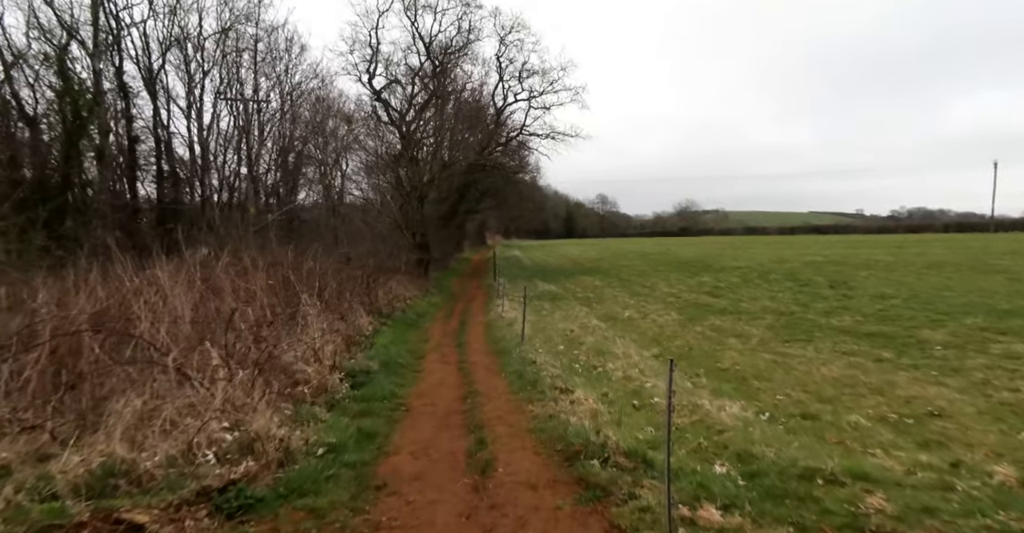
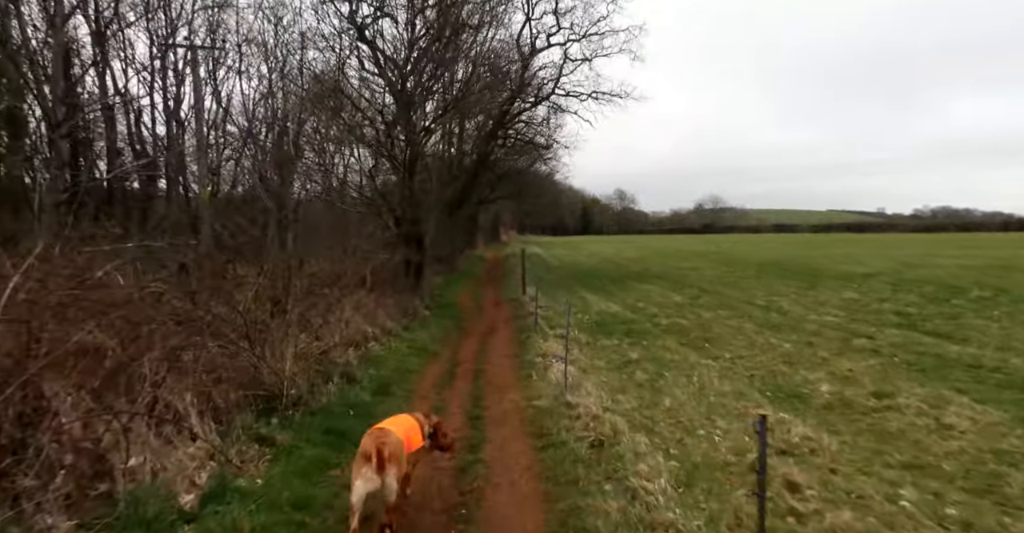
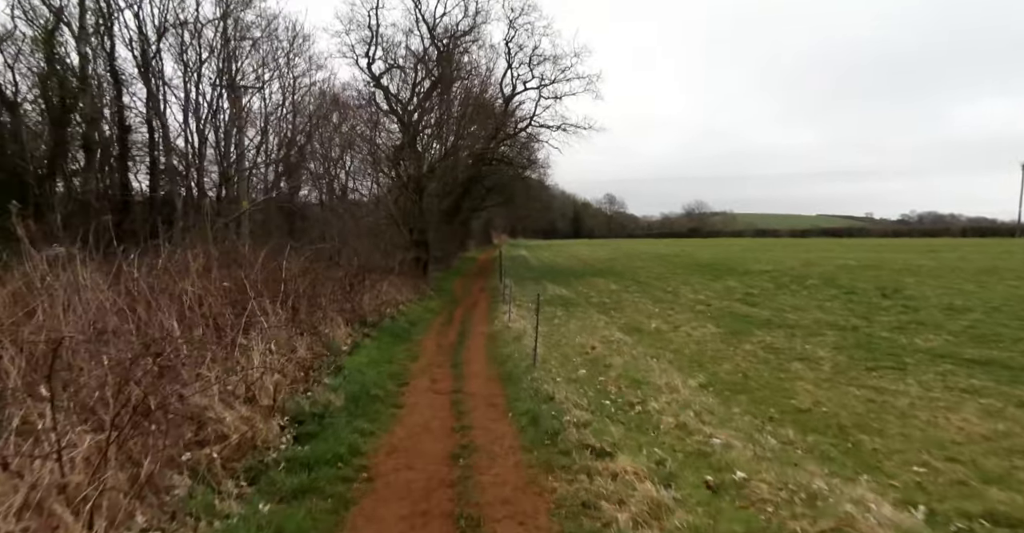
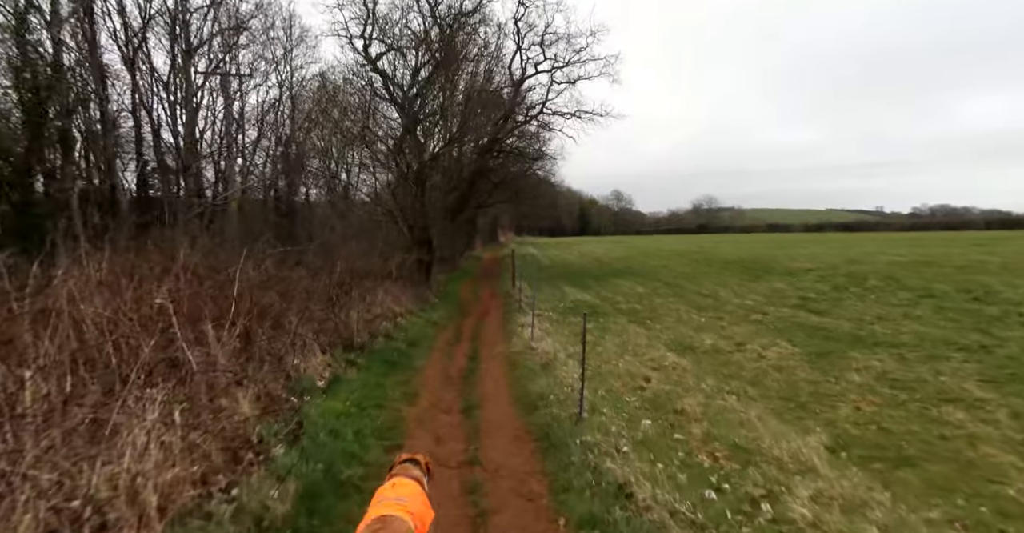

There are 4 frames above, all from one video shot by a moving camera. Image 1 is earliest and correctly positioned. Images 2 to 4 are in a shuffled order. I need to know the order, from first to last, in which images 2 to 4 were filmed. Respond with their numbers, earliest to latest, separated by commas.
3, 4, 2
